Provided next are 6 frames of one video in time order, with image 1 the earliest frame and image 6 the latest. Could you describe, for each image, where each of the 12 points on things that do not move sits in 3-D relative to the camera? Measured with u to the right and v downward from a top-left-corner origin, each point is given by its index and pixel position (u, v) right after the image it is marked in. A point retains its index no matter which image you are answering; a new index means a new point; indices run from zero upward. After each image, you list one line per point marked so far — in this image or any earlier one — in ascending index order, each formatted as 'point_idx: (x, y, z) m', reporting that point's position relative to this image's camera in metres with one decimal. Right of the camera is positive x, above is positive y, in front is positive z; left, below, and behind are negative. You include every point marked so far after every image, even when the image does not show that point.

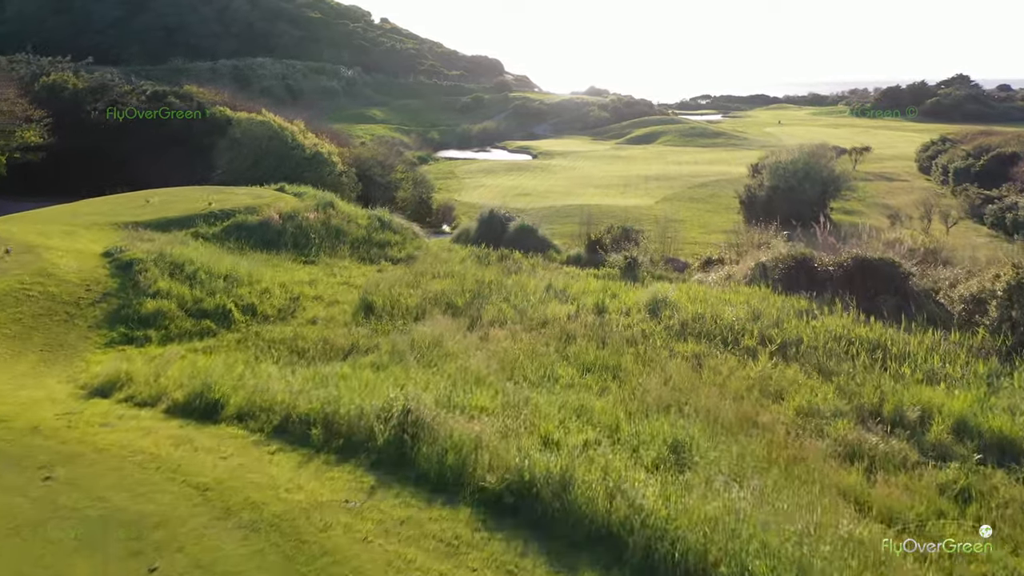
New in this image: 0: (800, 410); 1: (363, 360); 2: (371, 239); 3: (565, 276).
0: (+3.3, -1.4, +8.0) m
1: (-1.9, -0.9, +8.9) m
2: (-3.9, +1.3, +19.2) m
3: (+1.5, +0.3, +20.0) m
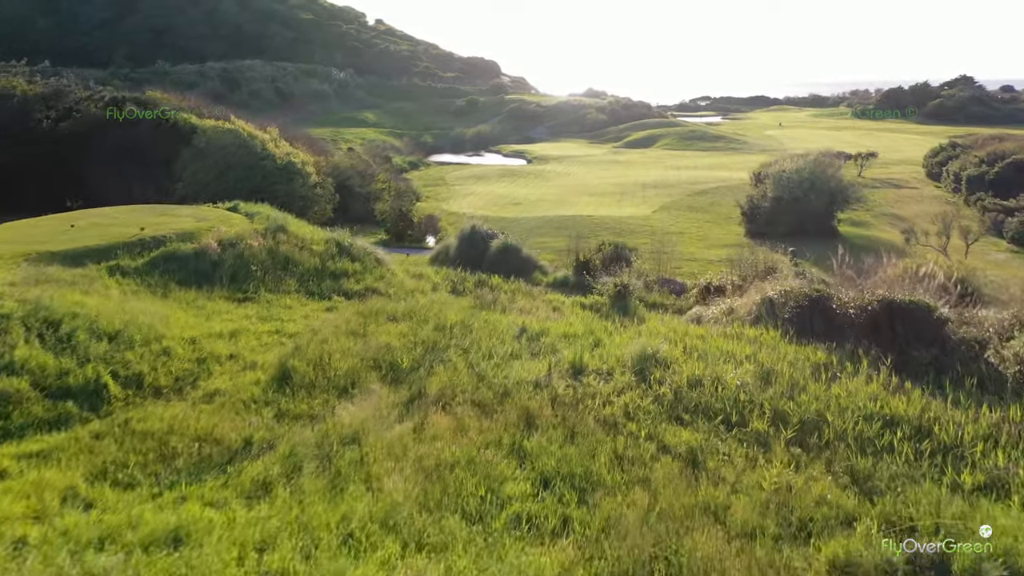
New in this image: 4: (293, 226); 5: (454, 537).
0: (+2.6, -2.2, +5.7) m
1: (-2.5, -1.8, +6.6) m
2: (-4.5, +0.4, +16.9) m
3: (+0.8, -0.6, +17.7) m
4: (-5.9, +1.7, +18.9) m
5: (-0.5, -2.0, +5.7) m
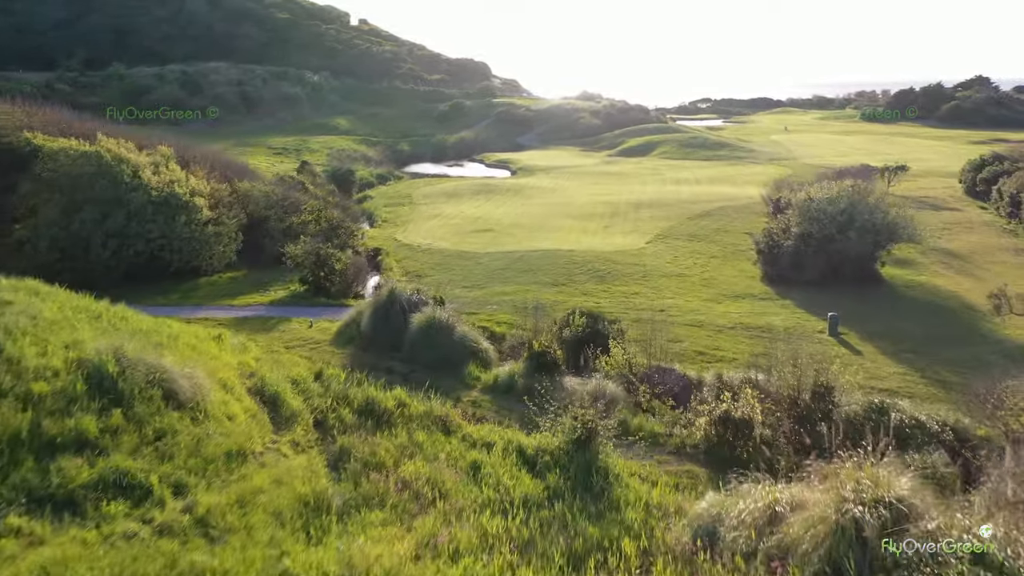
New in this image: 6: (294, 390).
0: (+0.8, -4.6, -2.0) m
1: (-4.4, -4.2, -1.0) m
2: (-6.4, -2.0, +9.3) m
3: (-1.0, -3.0, +10.1) m
4: (-7.8, -0.8, +11.3) m
5: (-2.3, -4.4, -2.0) m
6: (-4.4, -2.0, +14.3) m
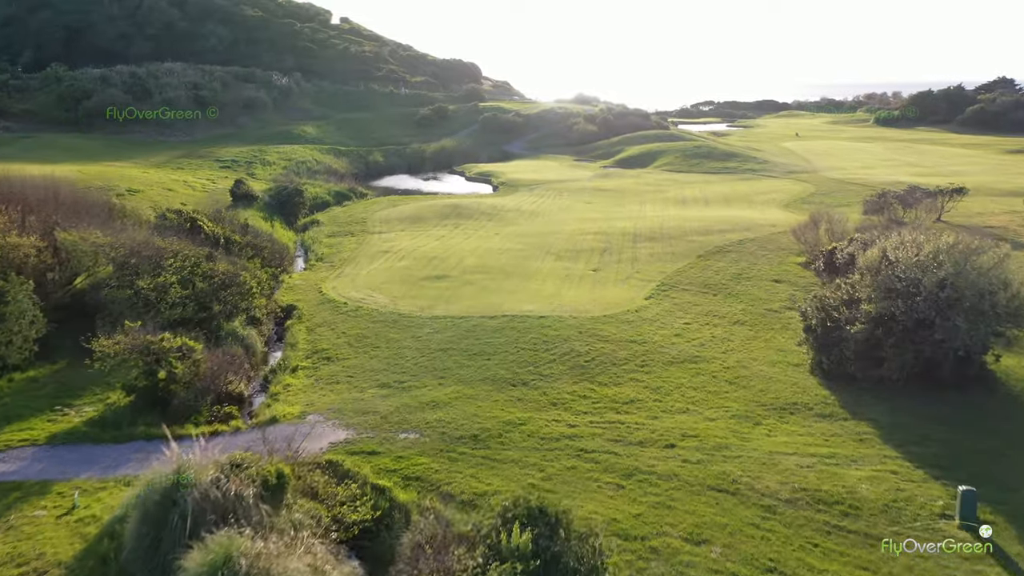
0: (-0.9, -7.3, -10.9) m
1: (-6.1, -6.9, -10.0) m
2: (-8.1, -4.7, +0.4) m
3: (-2.7, -5.7, +1.1) m
4: (-9.5, -3.5, +2.4) m
5: (-4.0, -7.1, -10.9) m
6: (-6.1, -4.8, +5.3) m
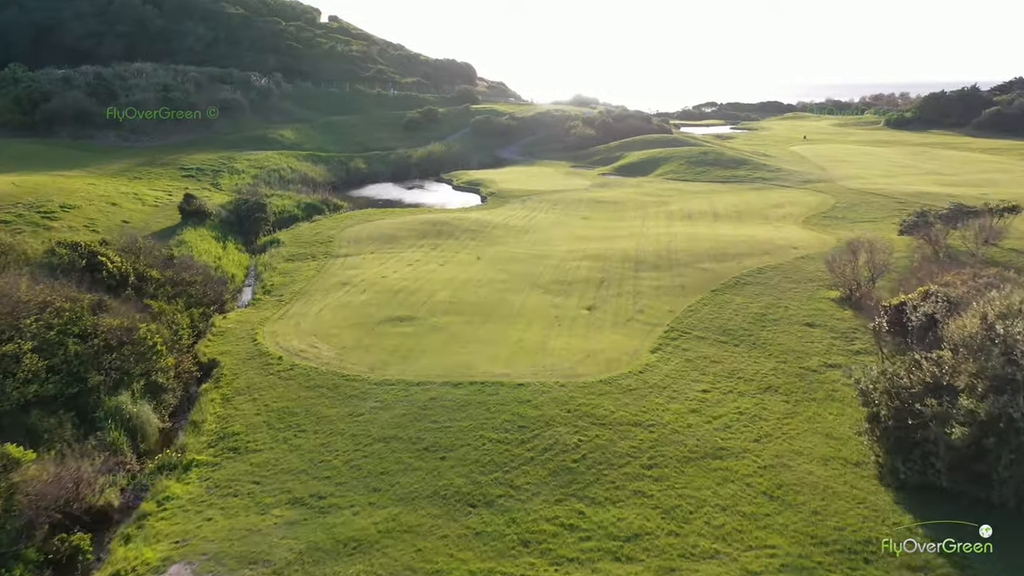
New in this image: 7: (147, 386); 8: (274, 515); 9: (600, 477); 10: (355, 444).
0: (-1.7, -9.0, -16.3) m
1: (-6.9, -8.5, -15.3) m
2: (-8.9, -6.4, -5.0) m
3: (-3.5, -7.4, -4.2) m
4: (-10.3, -5.1, -3.0) m
5: (-4.8, -8.7, -16.3) m
6: (-6.9, -6.4, -0.1) m
7: (-10.1, -2.7, +19.6) m
8: (-4.7, -4.5, +14.0) m
9: (+1.9, -4.0, +15.0) m
10: (-3.7, -3.7, +16.7) m
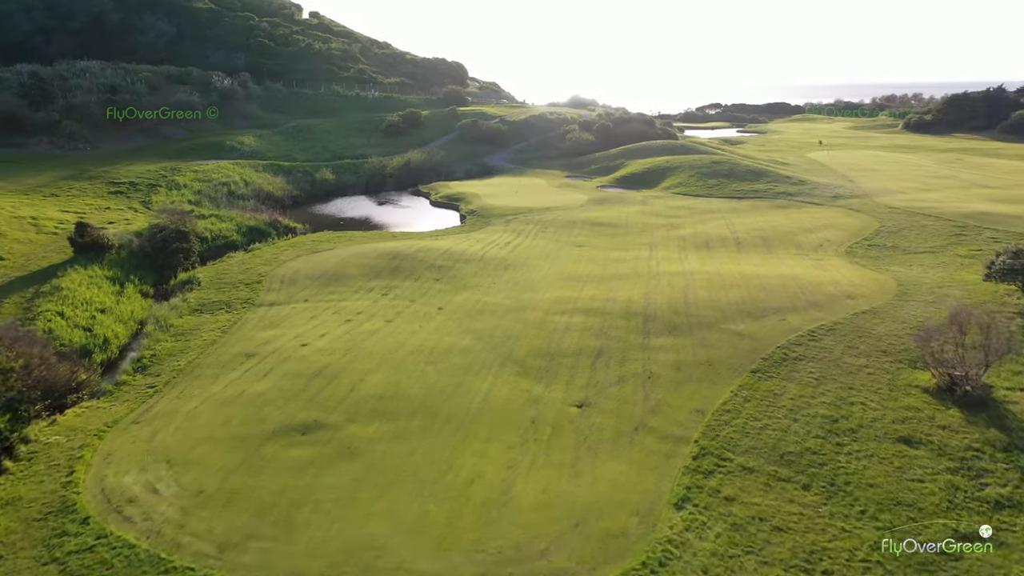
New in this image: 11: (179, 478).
0: (-2.9, -11.4, -24.6) m
1: (-8.0, -10.9, -23.7) m
2: (-10.0, -8.8, -13.4) m
3: (-4.7, -9.8, -12.6) m
4: (-11.4, -7.5, -11.4) m
5: (-6.0, -11.1, -24.7) m
6: (-8.1, -8.8, -8.4) m
7: (-11.3, -5.1, +11.2) m
8: (-5.8, -6.9, +5.6) m
9: (+0.7, -6.4, +6.6) m
10: (-4.9, -6.1, +8.4) m
11: (-7.4, -4.3, +15.6) m
